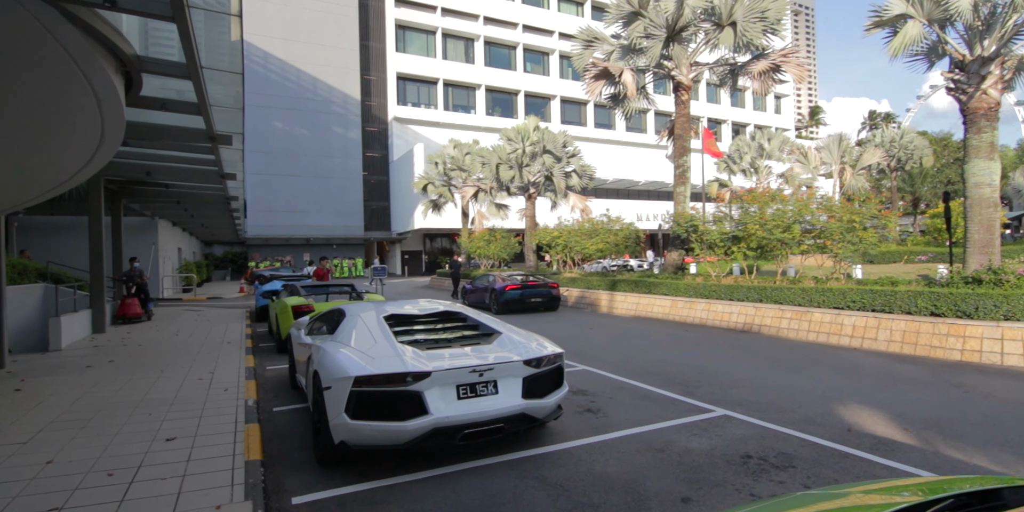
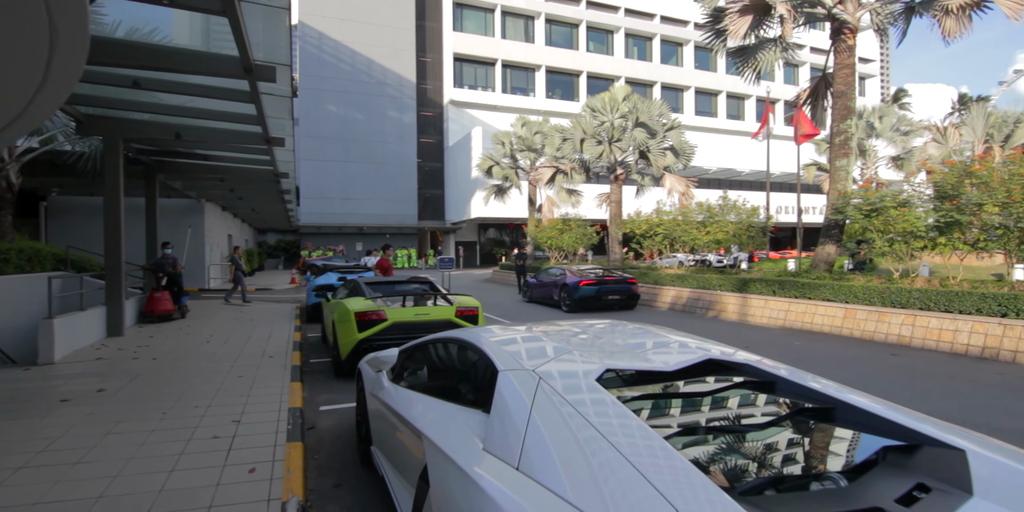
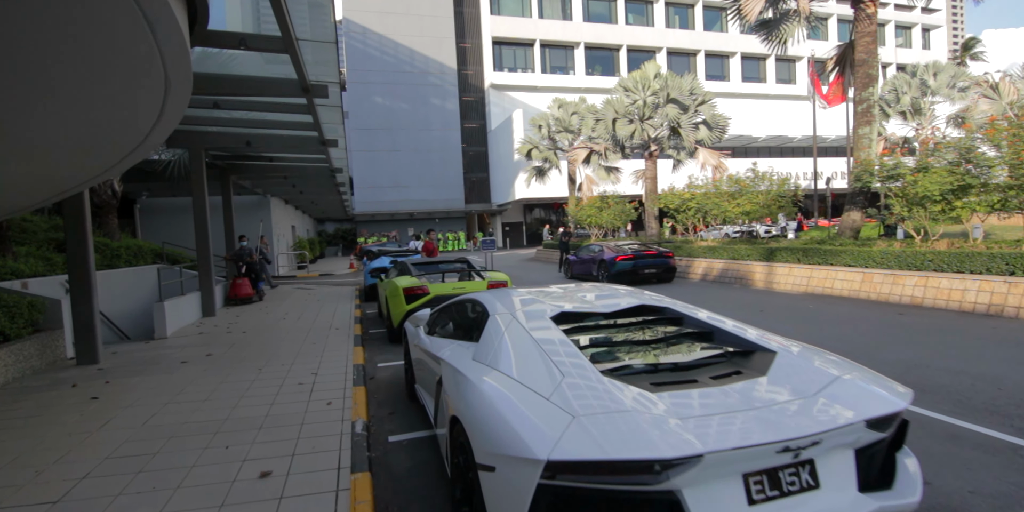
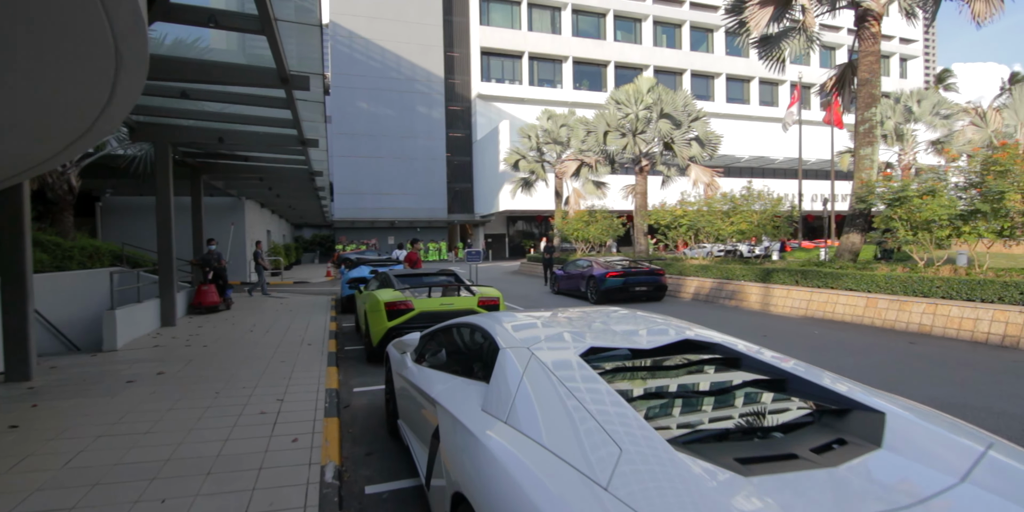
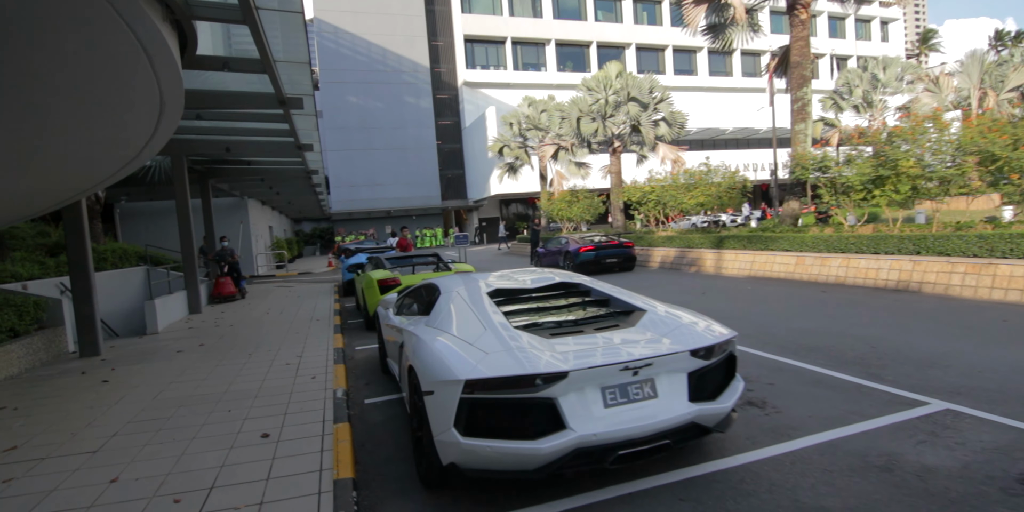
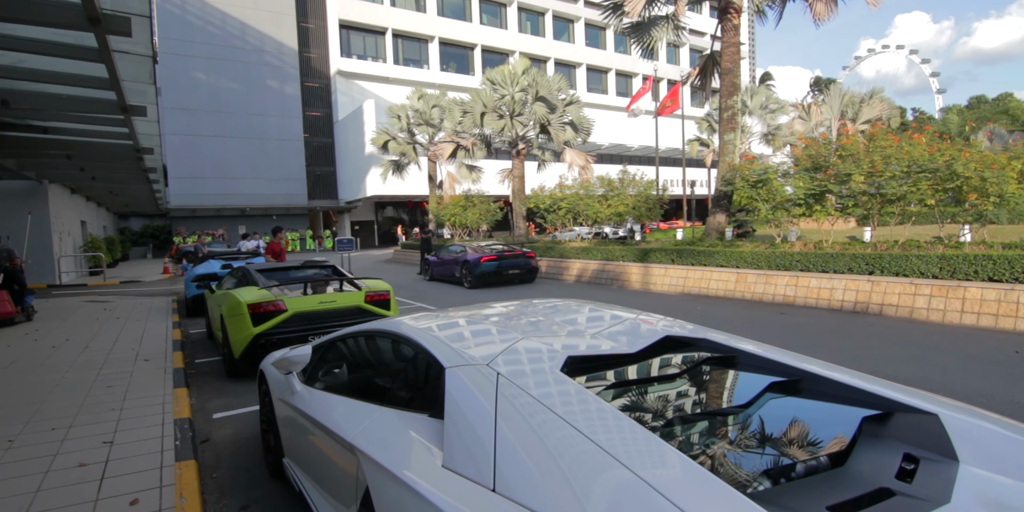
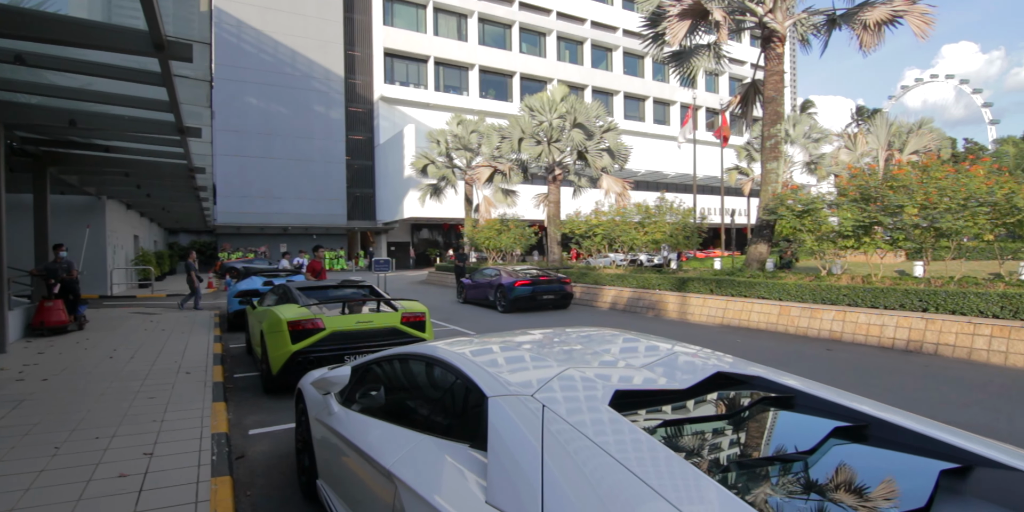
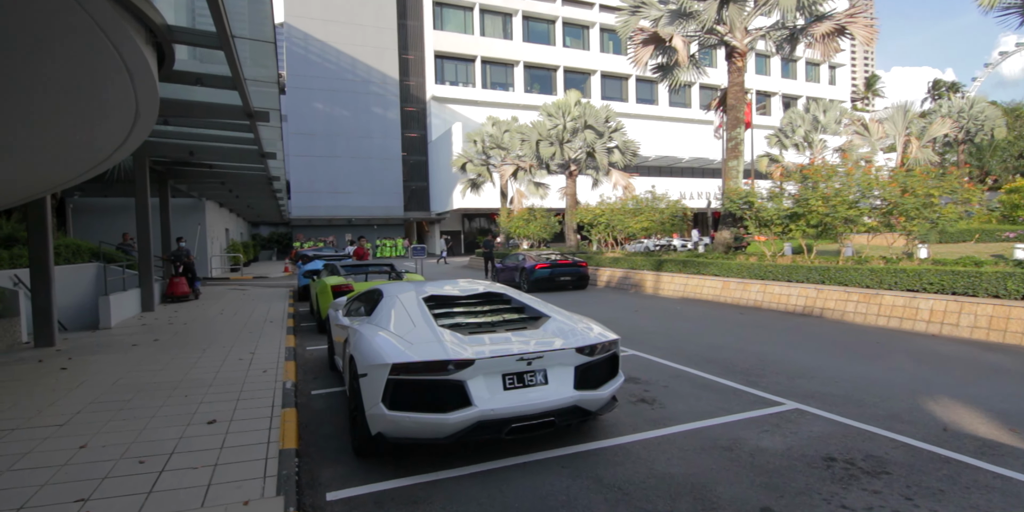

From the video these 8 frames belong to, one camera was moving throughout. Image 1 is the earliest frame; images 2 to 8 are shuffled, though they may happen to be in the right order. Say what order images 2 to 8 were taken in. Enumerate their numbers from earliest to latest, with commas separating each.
8, 5, 3, 4, 2, 7, 6
